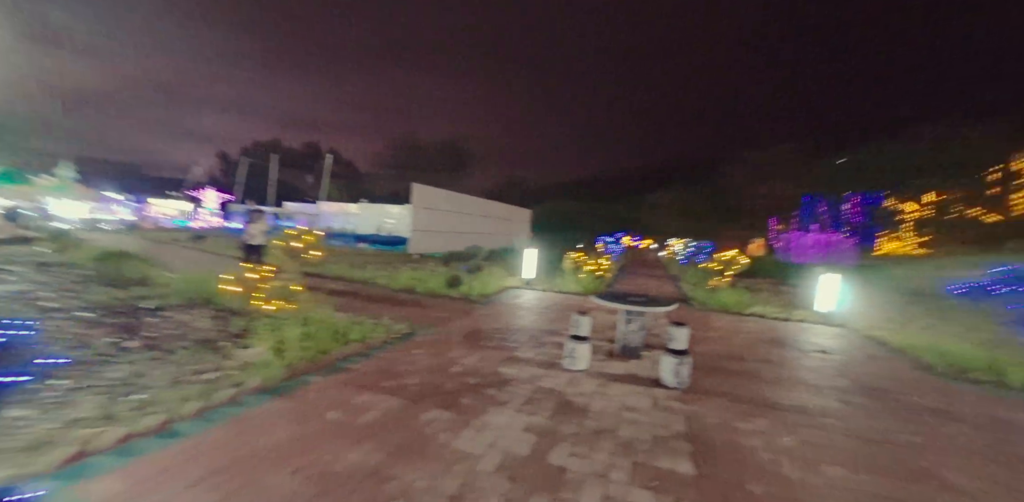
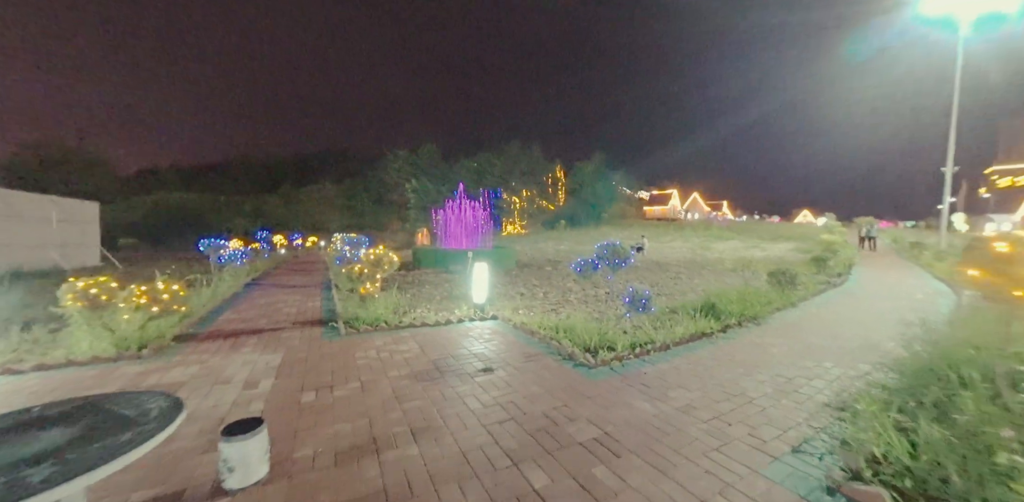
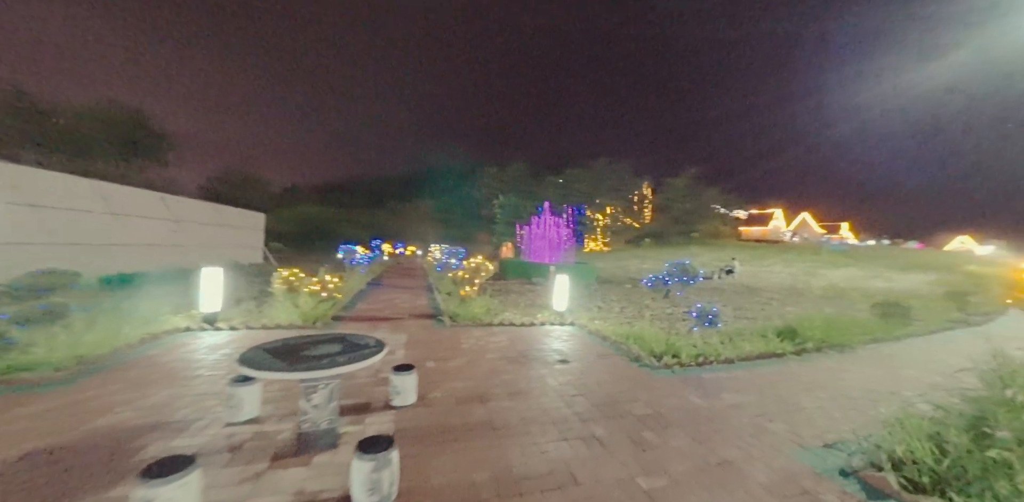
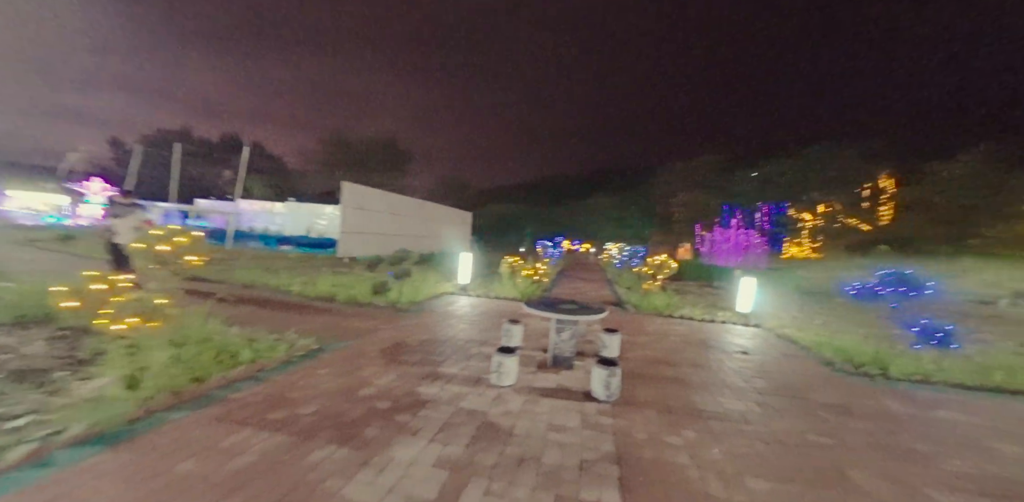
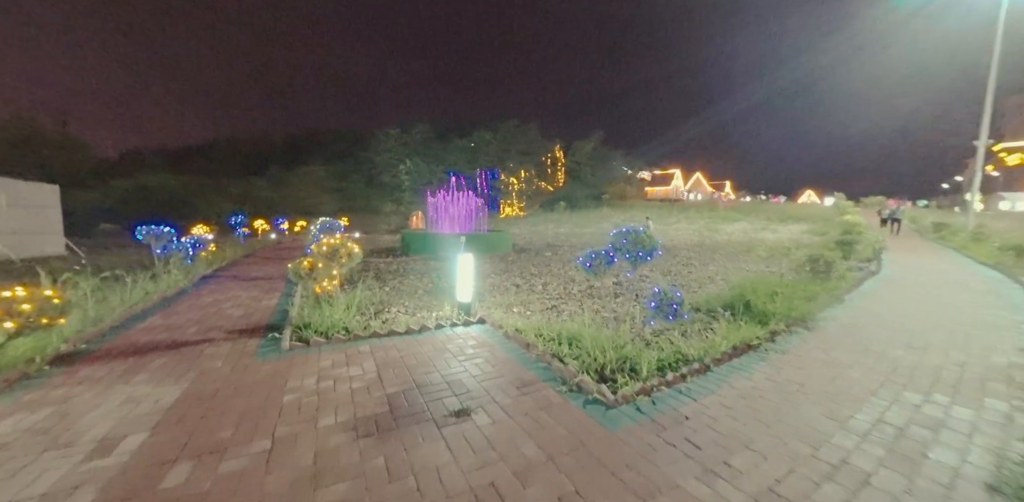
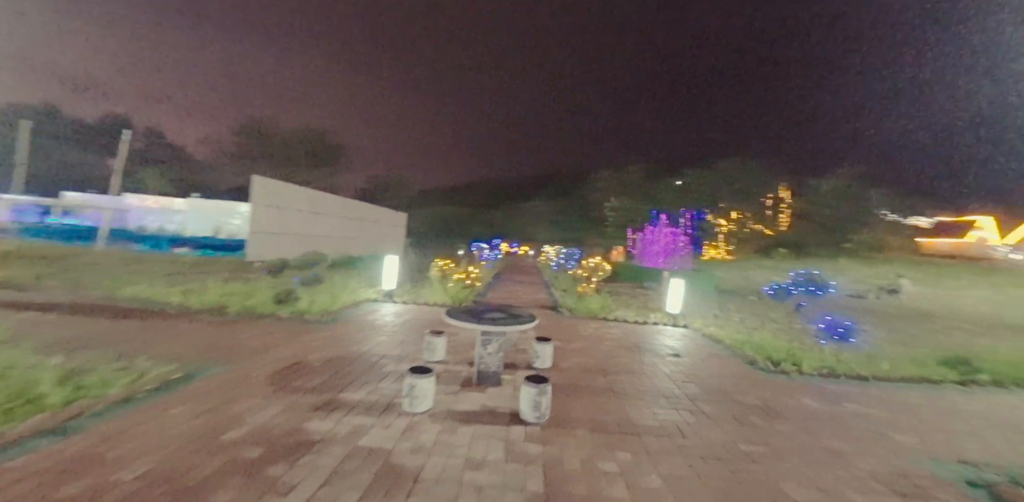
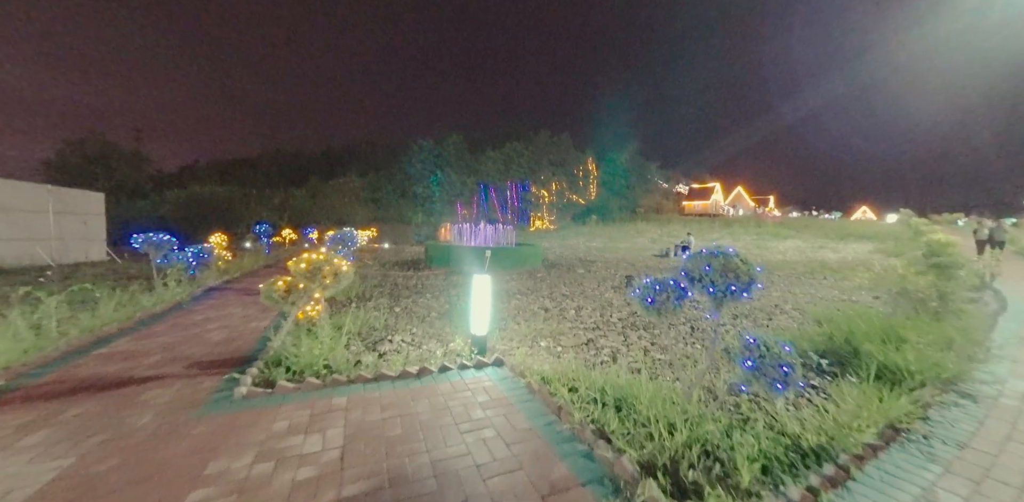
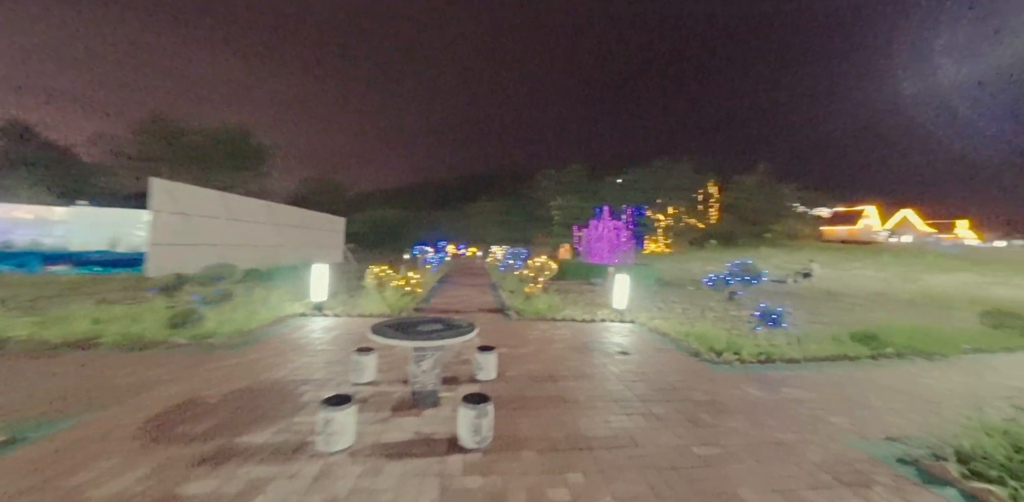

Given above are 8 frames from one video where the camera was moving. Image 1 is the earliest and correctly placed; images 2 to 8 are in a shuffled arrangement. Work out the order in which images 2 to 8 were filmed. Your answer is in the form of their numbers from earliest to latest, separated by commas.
4, 6, 8, 3, 2, 5, 7
